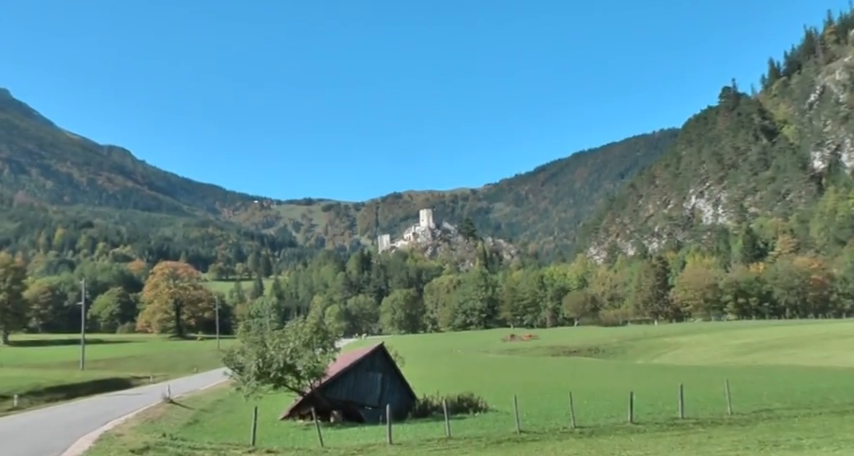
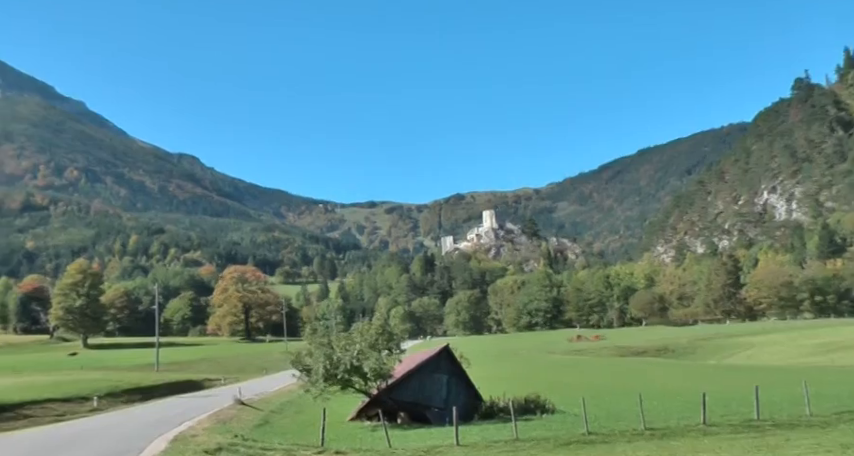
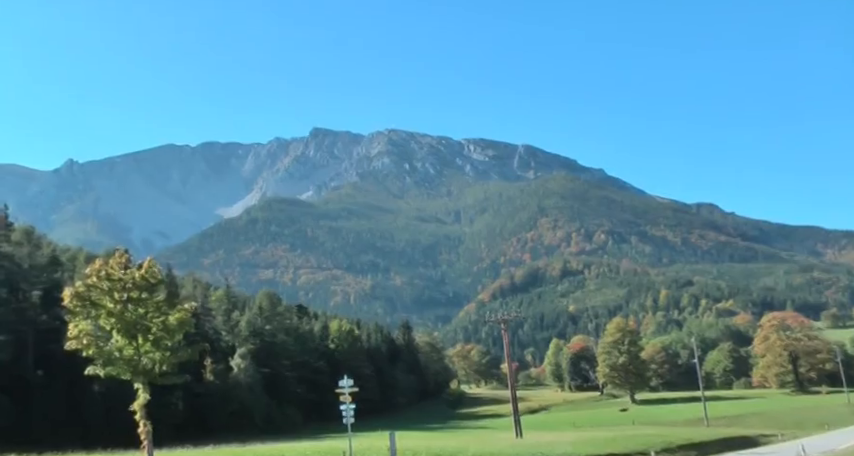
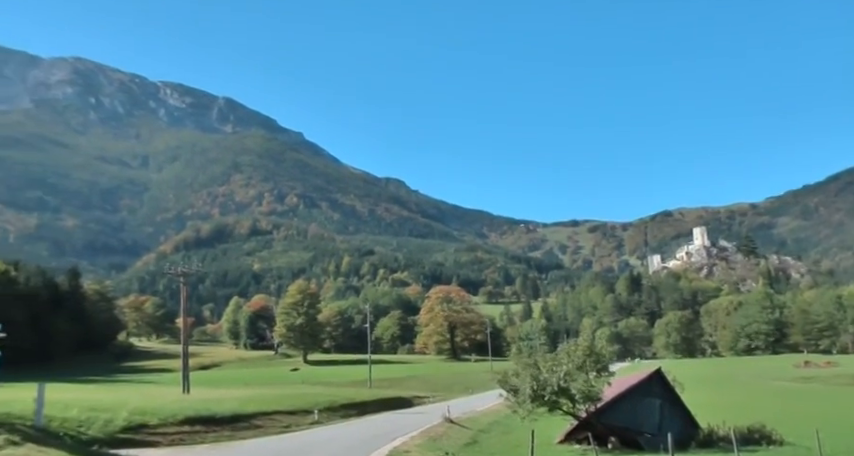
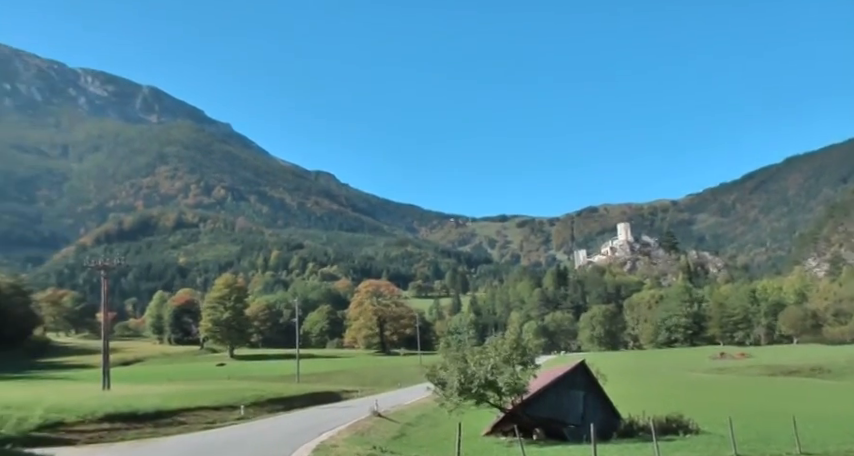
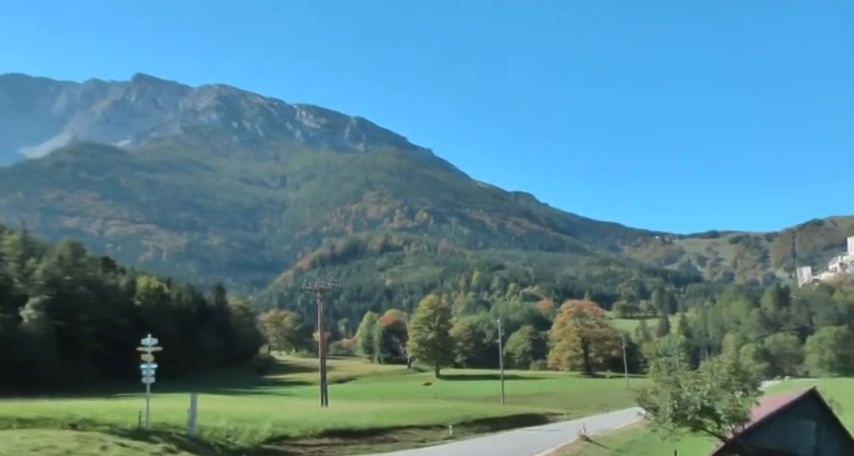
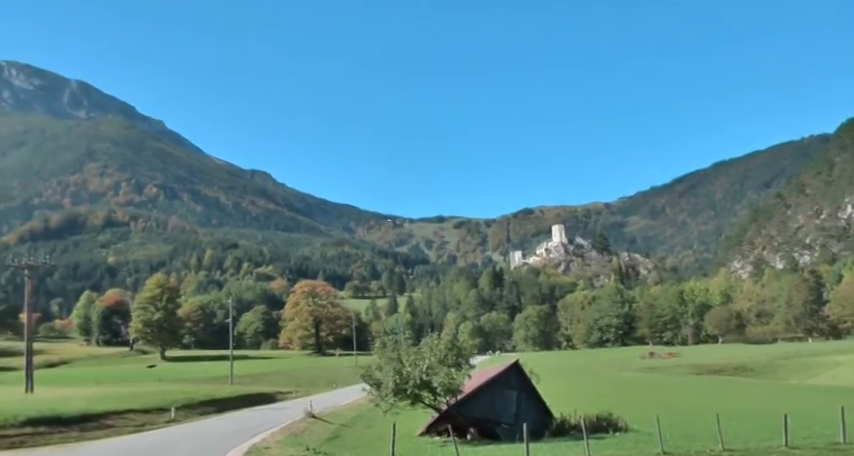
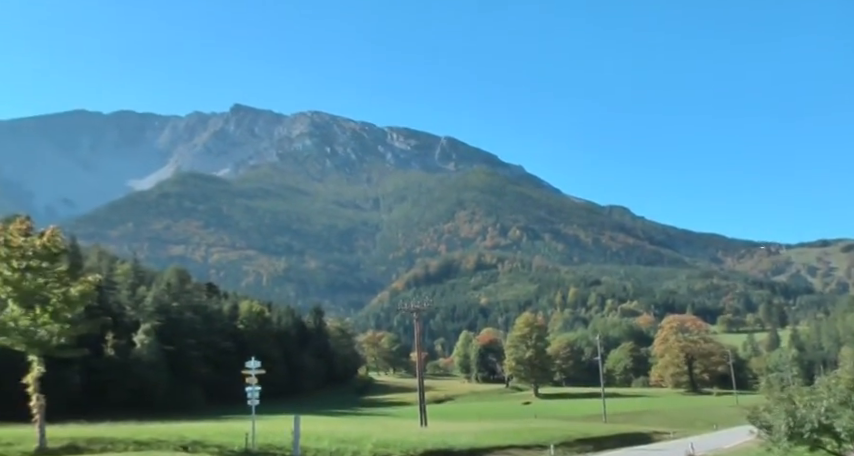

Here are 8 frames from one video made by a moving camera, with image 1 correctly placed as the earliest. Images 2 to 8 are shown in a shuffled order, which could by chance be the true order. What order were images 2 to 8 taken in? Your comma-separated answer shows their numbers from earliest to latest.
2, 7, 5, 4, 6, 8, 3
